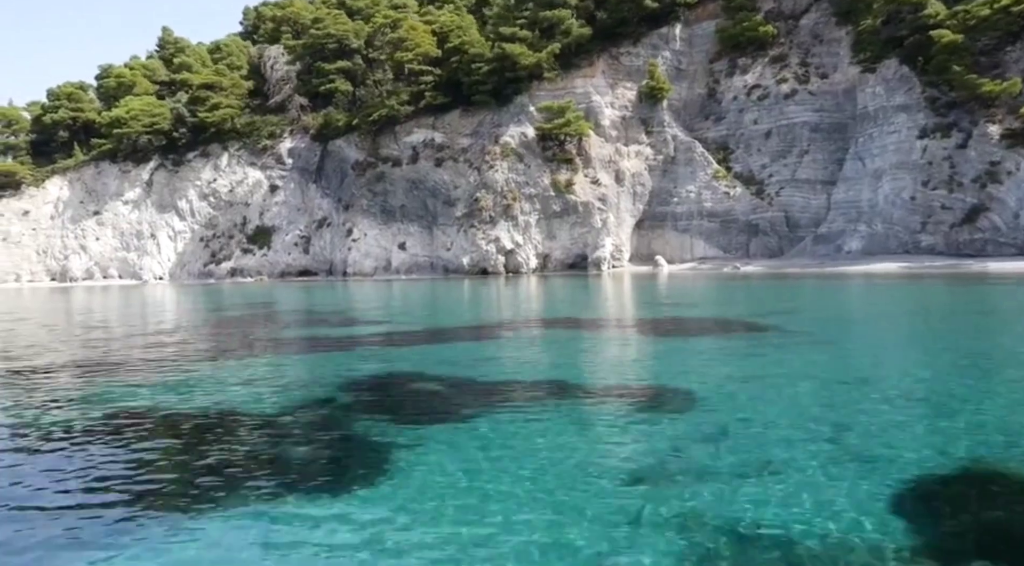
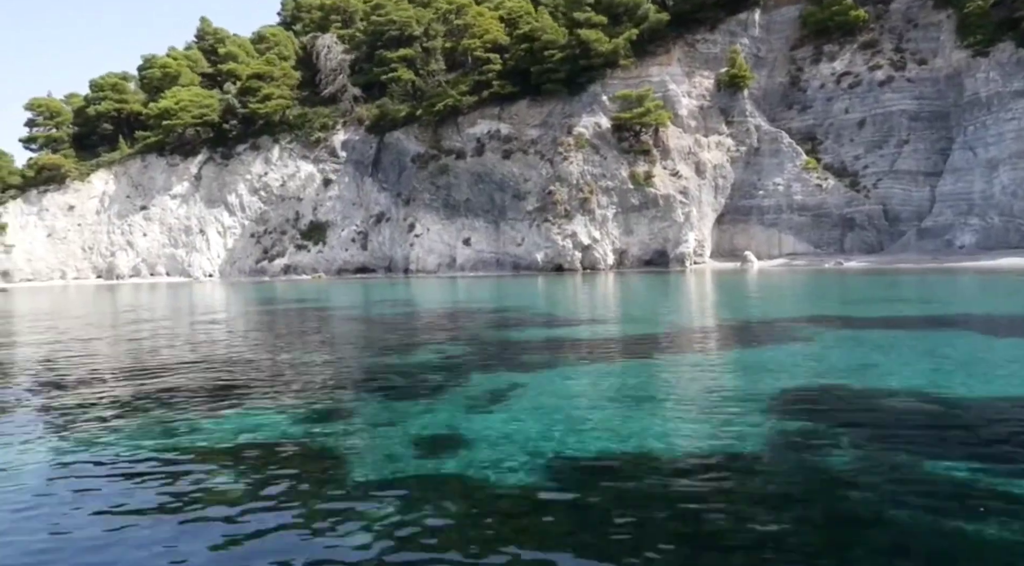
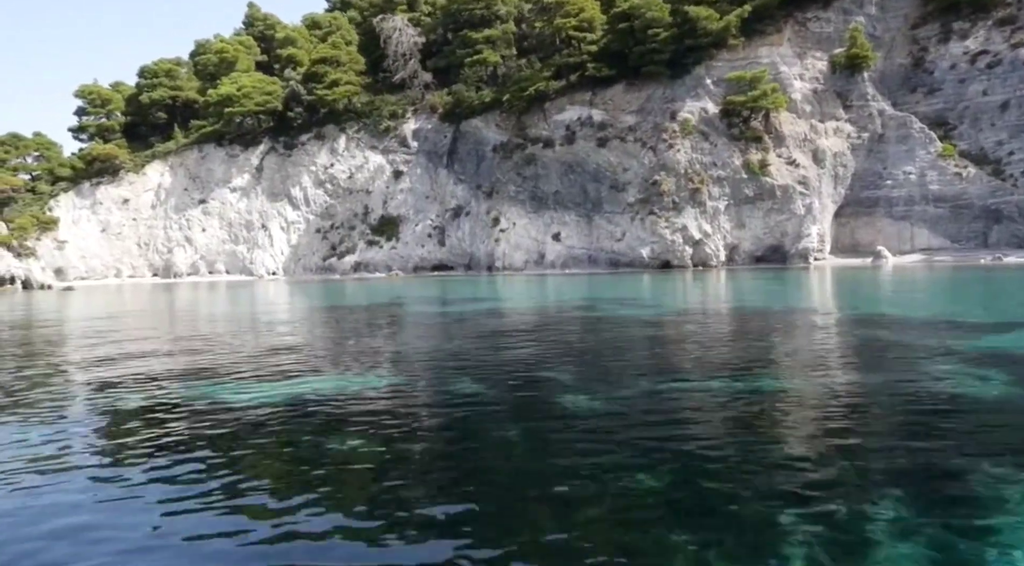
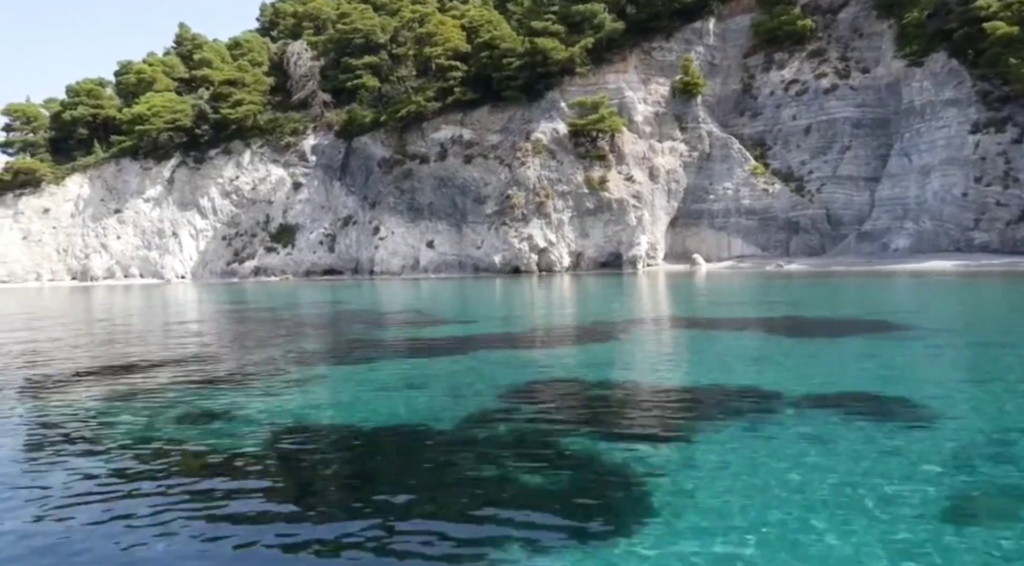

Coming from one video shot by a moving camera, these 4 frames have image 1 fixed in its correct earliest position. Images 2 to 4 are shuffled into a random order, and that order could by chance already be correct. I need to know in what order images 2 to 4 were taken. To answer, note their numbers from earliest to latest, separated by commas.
4, 2, 3
